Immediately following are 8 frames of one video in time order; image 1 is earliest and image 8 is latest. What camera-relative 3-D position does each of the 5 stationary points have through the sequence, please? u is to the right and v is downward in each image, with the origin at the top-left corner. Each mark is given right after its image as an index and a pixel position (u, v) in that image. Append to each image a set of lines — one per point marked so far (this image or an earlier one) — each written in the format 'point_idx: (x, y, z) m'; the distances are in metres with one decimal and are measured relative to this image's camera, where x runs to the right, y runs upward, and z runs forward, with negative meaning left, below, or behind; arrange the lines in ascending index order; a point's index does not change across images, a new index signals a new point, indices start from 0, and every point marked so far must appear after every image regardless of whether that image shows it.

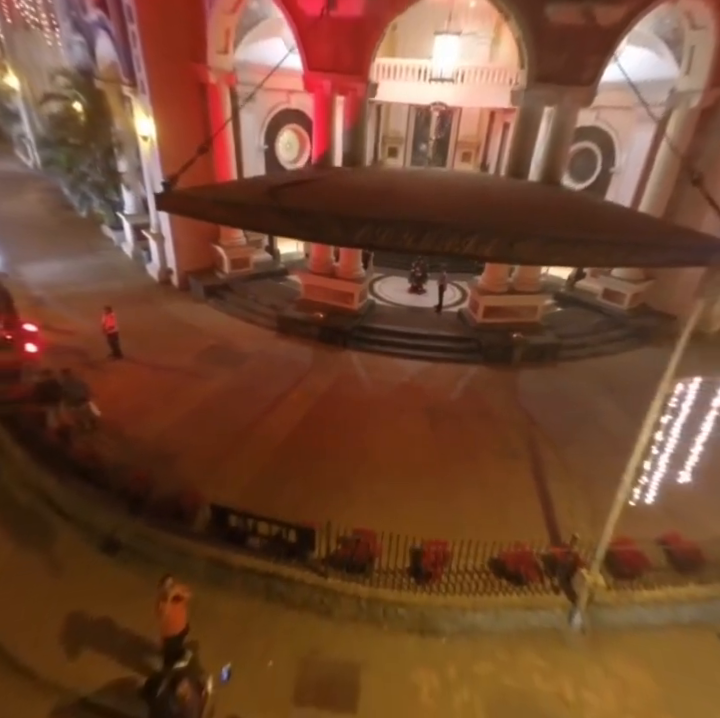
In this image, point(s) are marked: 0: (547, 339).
0: (+4.8, +0.6, +10.4) m
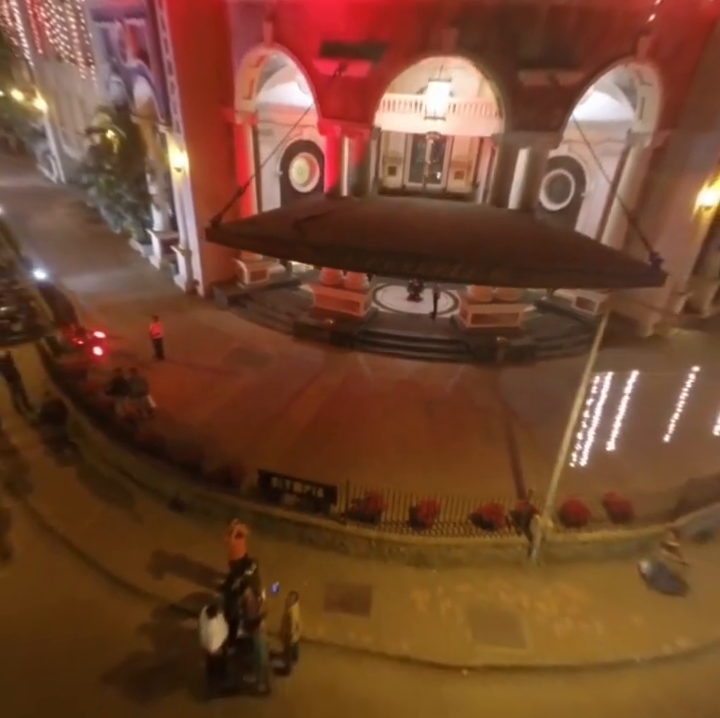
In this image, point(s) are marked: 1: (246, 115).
0: (+5.0, +0.6, +12.2) m
1: (-3.3, +7.3, +11.8) m
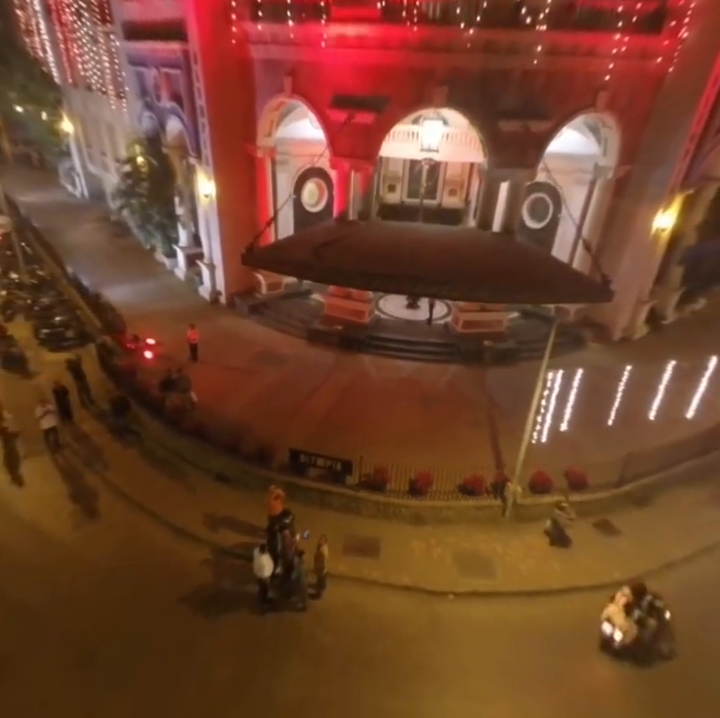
0: (+5.2, +0.5, +14.1) m
1: (-3.2, +7.3, +13.7) m
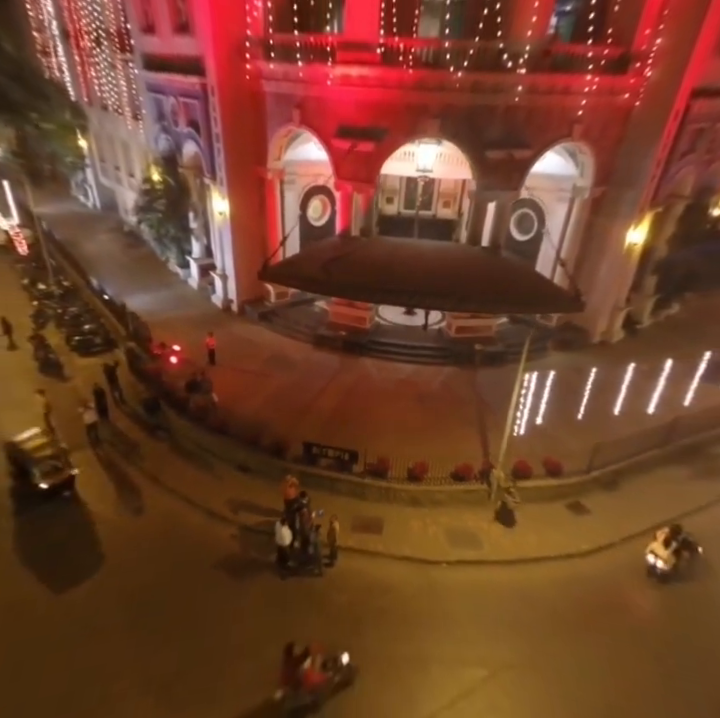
0: (+5.3, +0.5, +15.5) m
1: (-3.1, +7.1, +15.1) m
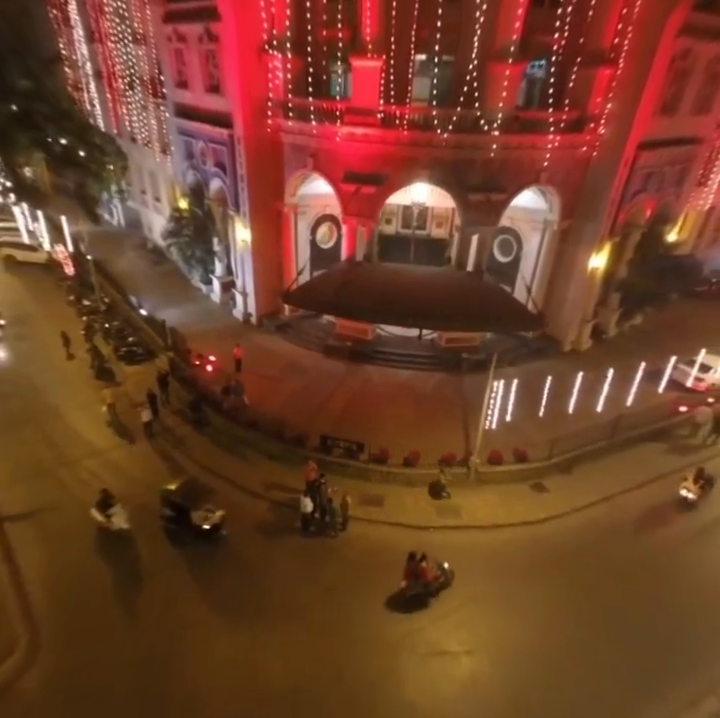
0: (+5.4, +0.2, +18.1) m
1: (-3.0, +6.8, +17.7) m
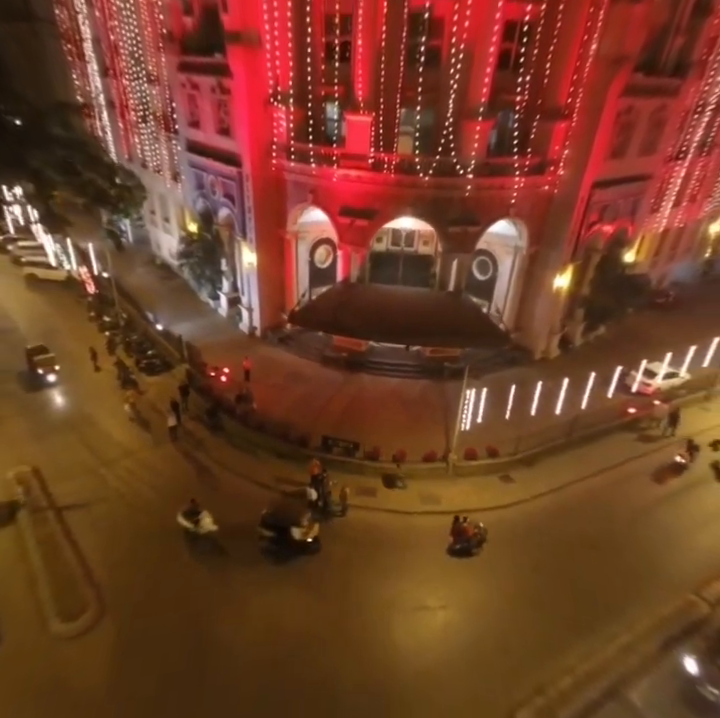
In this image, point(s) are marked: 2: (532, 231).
0: (+5.2, -0.3, +20.5) m
1: (-3.3, +6.3, +19.9) m
2: (+7.9, +5.9, +18.6) m
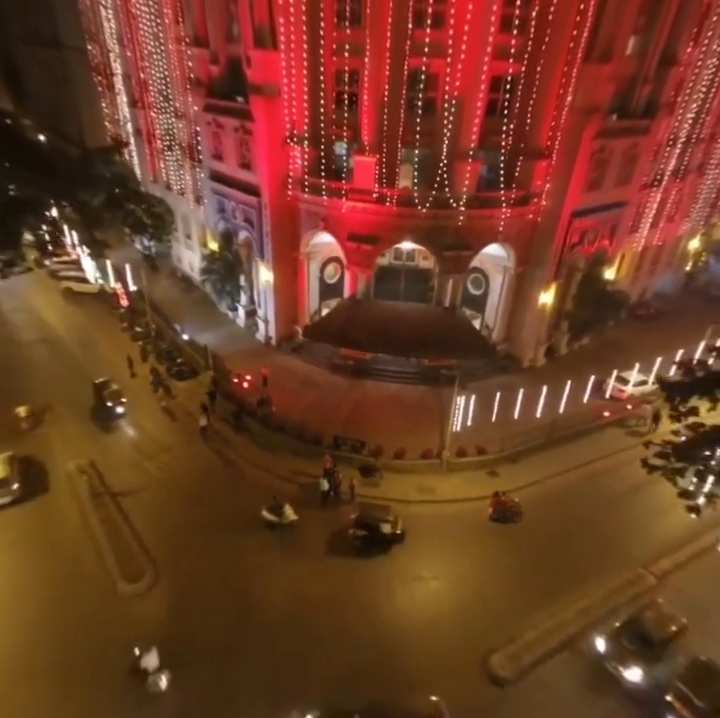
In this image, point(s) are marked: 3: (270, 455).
0: (+5.5, -0.7, +22.9) m
1: (-3.0, +5.9, +22.3) m
2: (+8.2, +5.4, +20.9) m
3: (-4.1, -4.3, +18.0) m
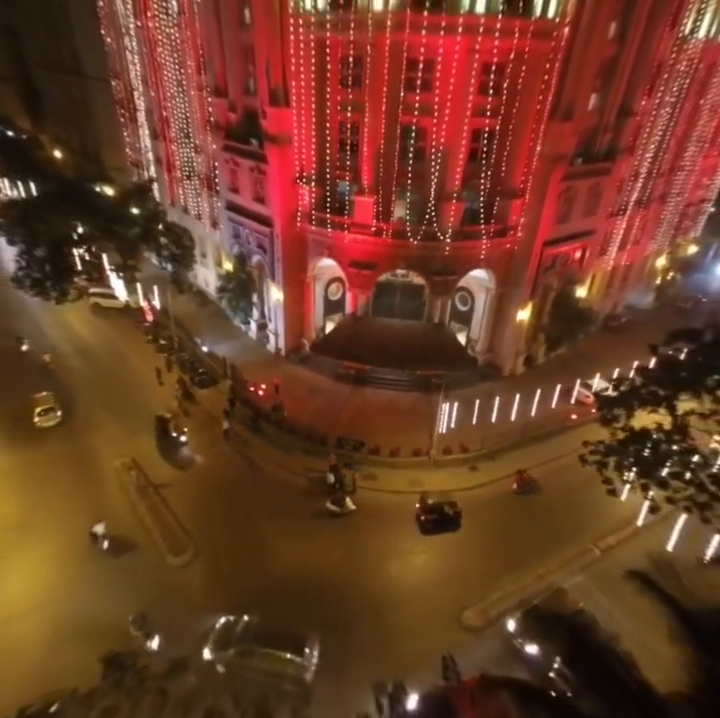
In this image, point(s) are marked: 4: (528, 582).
0: (+5.5, -1.3, +25.9) m
1: (-3.0, +5.3, +25.3) m
2: (+8.2, +4.8, +23.9) m
3: (-4.0, -4.9, +21.0) m
4: (+6.3, -8.3, +15.3) m
